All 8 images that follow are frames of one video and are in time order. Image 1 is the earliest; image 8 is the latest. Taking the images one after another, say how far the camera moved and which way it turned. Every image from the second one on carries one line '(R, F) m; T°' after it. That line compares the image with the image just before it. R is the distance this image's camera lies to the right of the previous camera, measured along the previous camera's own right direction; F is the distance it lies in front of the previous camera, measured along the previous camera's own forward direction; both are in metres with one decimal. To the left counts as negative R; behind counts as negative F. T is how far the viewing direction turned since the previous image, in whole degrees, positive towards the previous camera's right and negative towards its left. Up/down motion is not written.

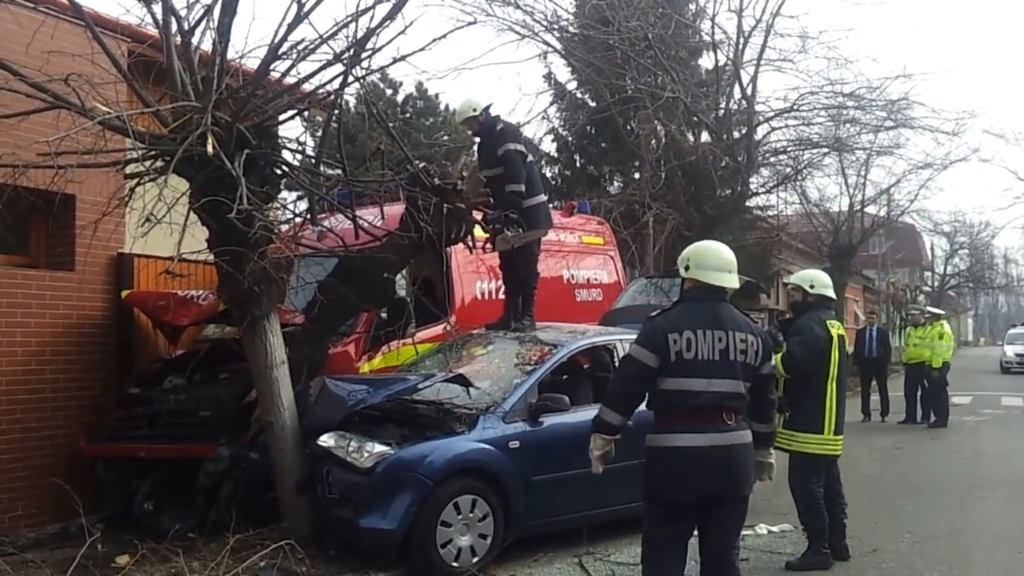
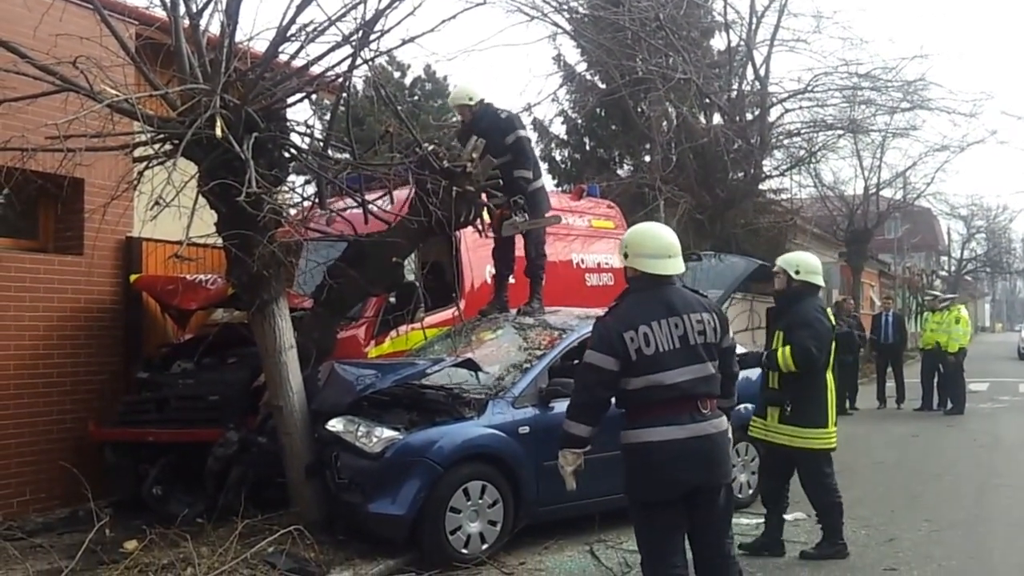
(0.0, +0.1) m; -1°
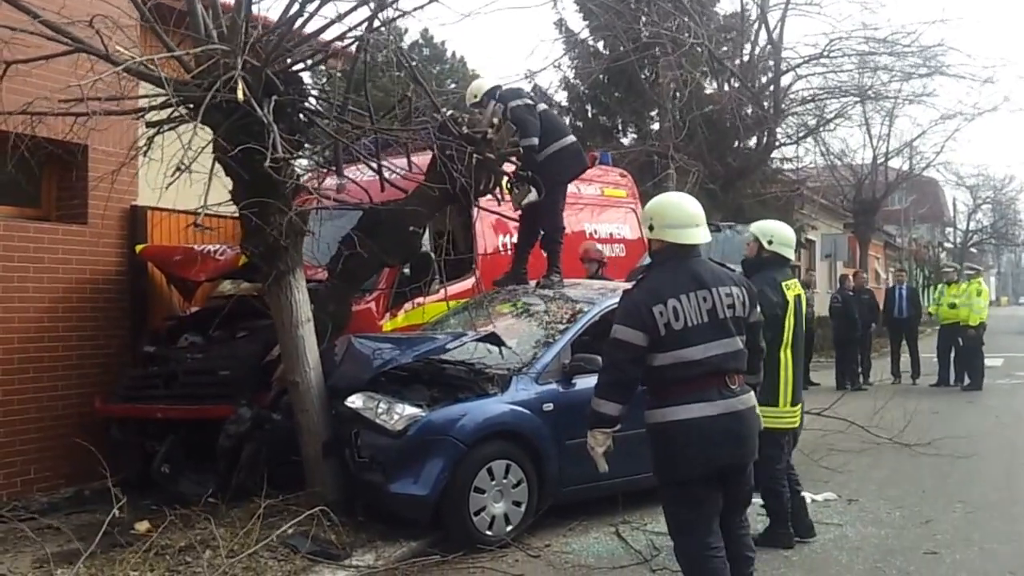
(-0.2, +0.2) m; 0°
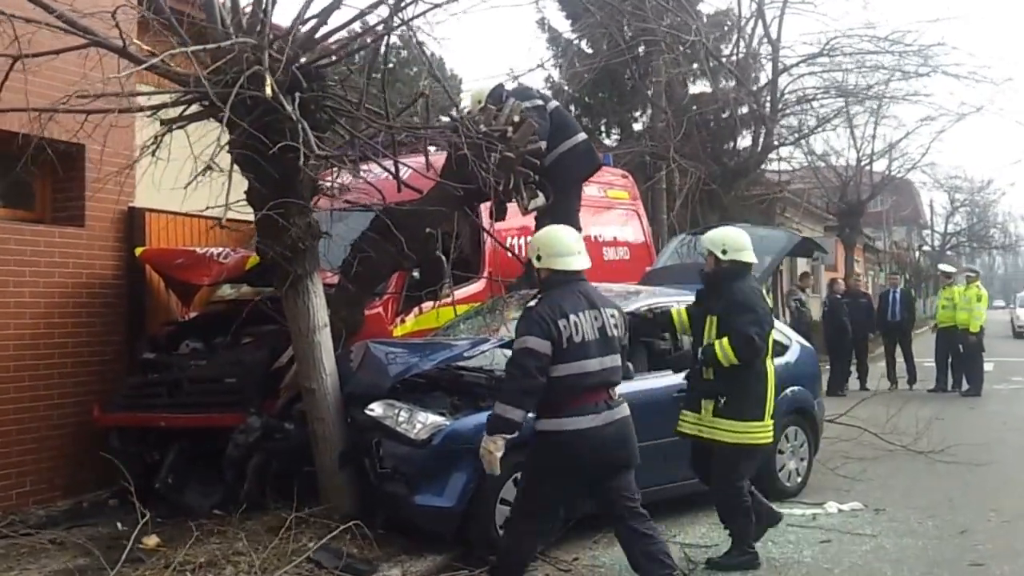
(-0.4, +0.2) m; +2°
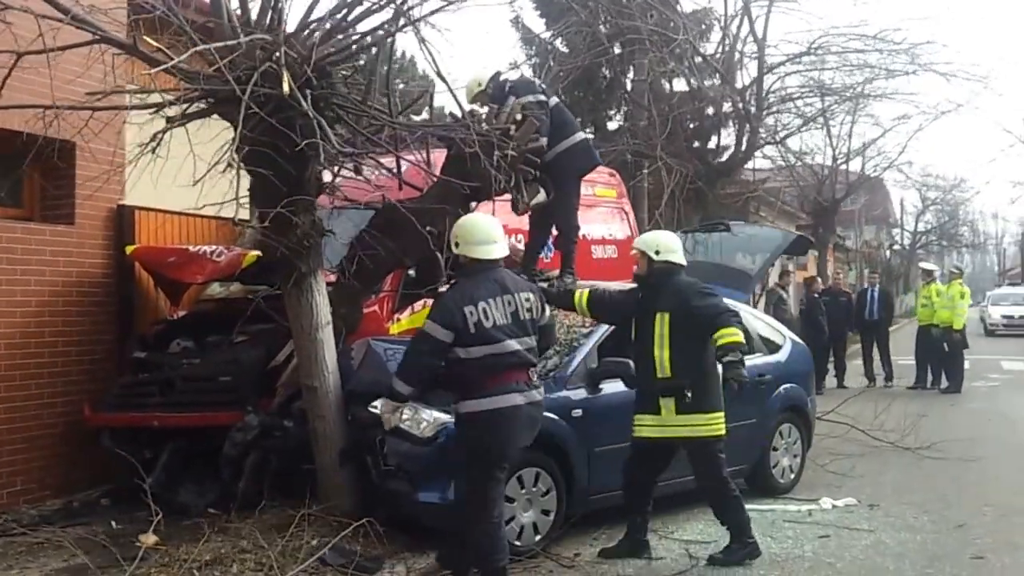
(-0.2, 0.0) m; +2°
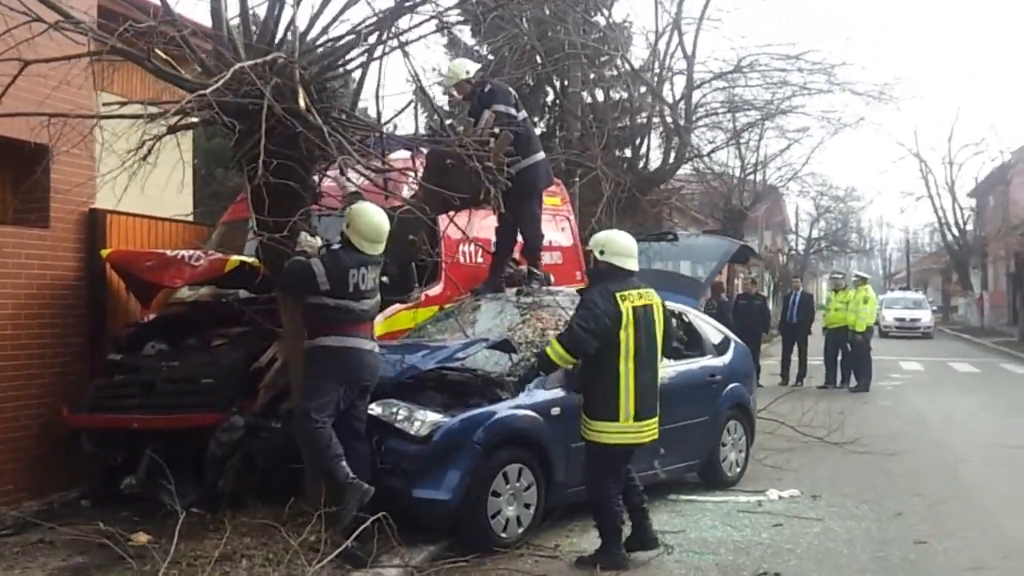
(-0.6, -0.4) m; +6°
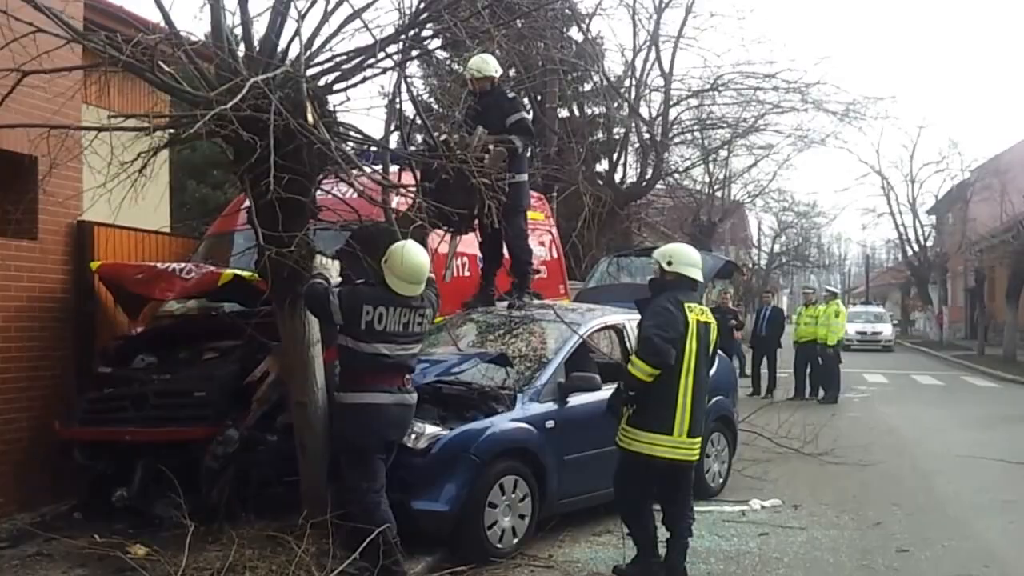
(-0.2, -0.1) m; +2°
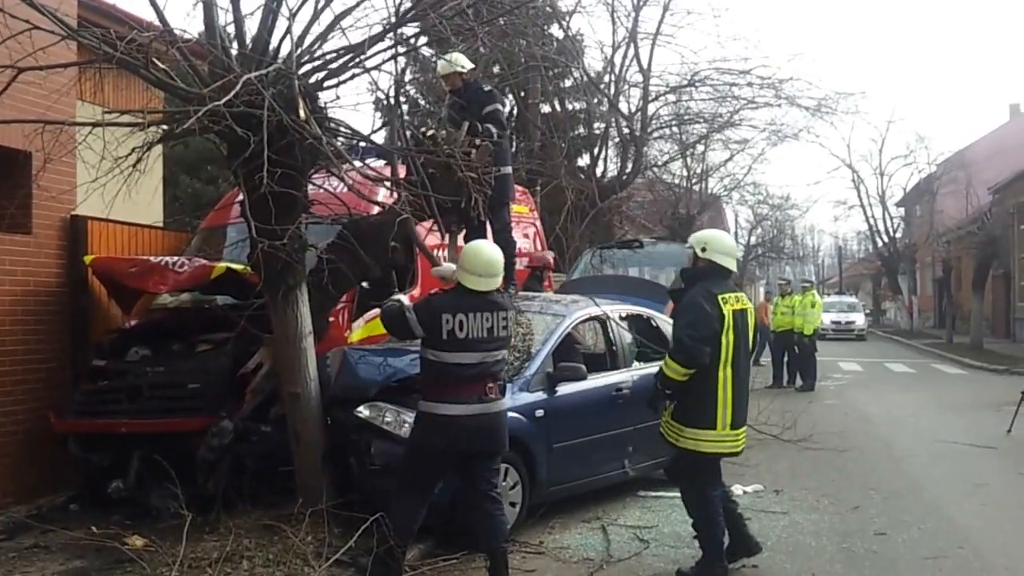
(-0.1, -0.2) m; +1°
